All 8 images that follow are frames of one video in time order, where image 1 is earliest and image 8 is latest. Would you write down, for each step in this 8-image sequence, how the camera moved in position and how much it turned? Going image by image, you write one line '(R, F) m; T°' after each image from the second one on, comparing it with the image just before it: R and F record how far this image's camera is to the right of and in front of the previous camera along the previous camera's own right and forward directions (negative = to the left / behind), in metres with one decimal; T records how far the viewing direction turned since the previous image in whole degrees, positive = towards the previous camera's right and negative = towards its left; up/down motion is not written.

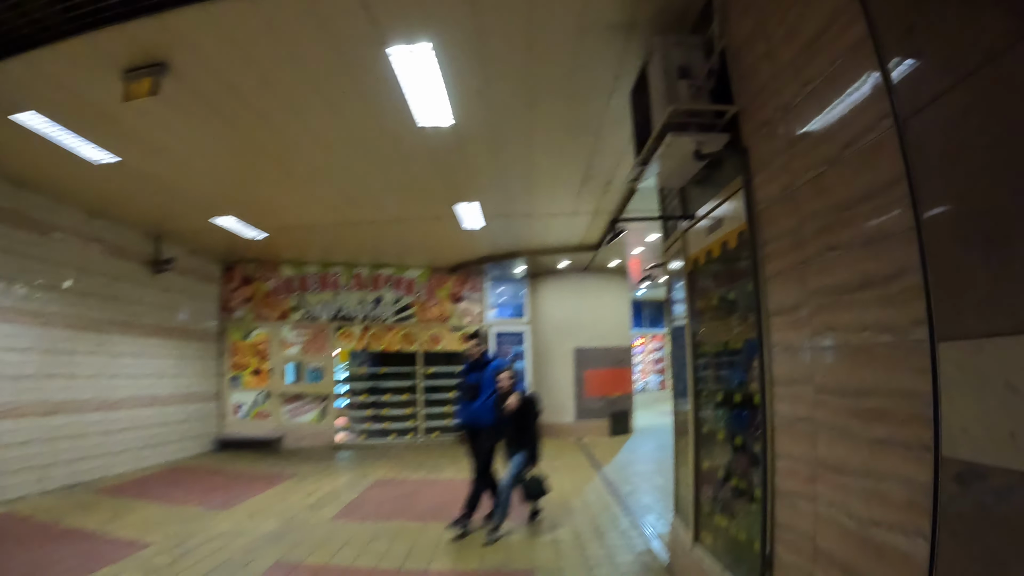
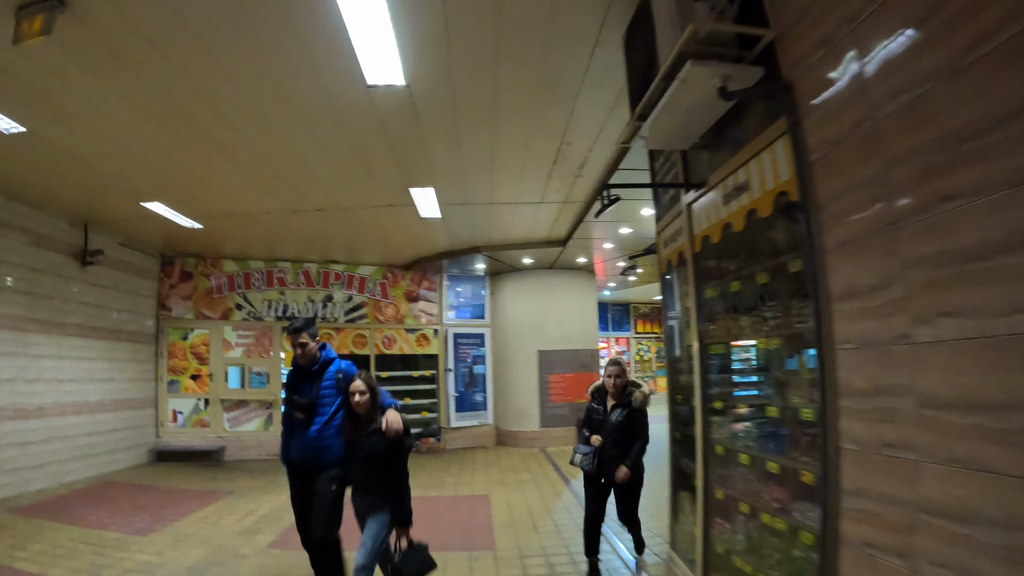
(0.0, +0.7) m; +2°
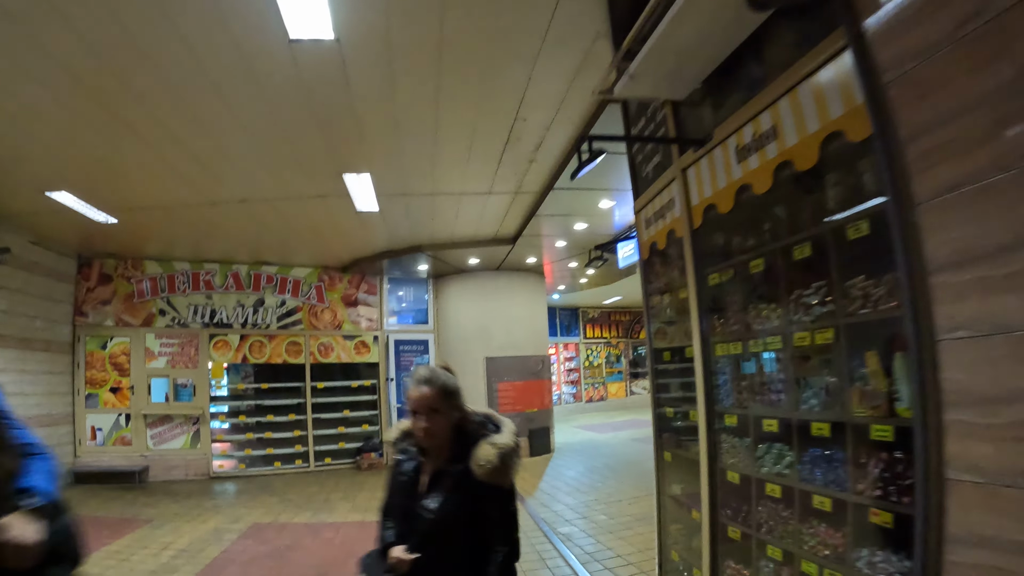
(0.0, +0.6) m; +3°
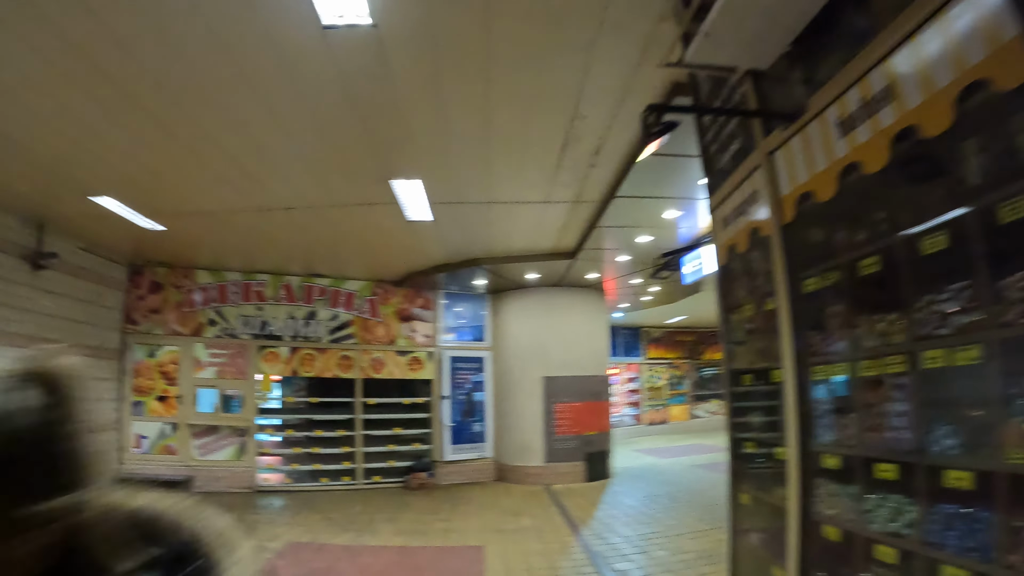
(0.0, +0.4) m; -3°
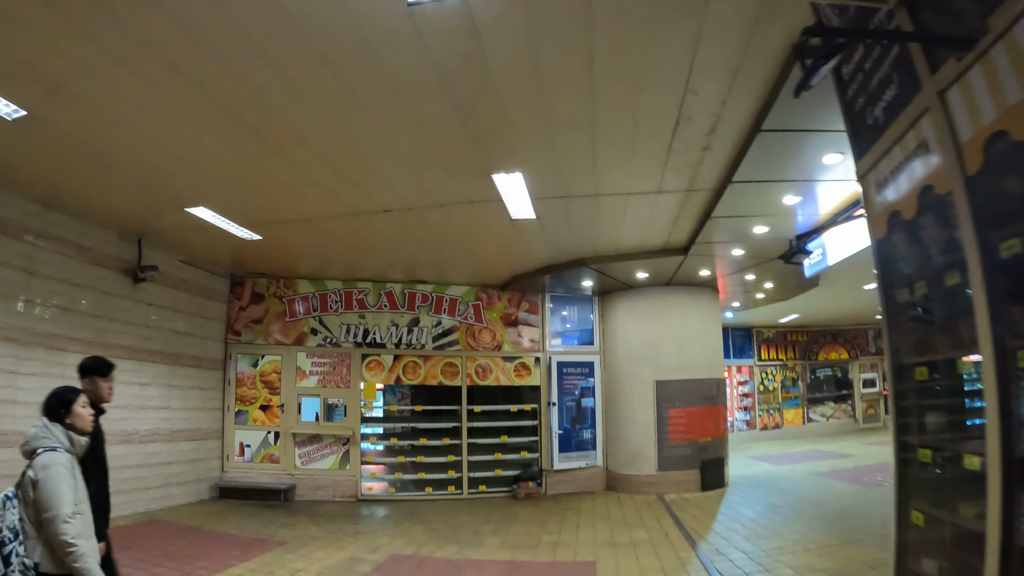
(0.0, +0.3) m; -6°
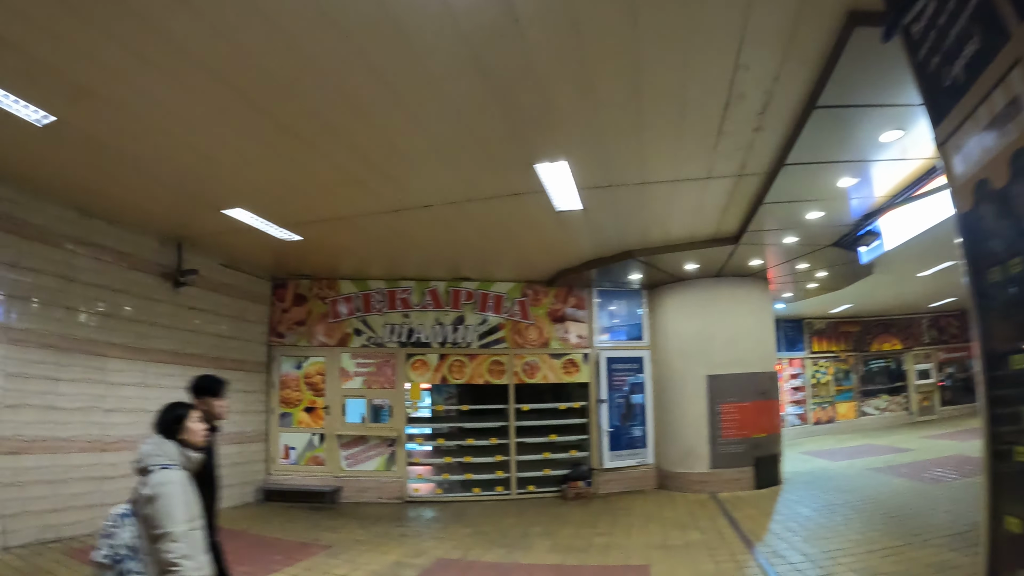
(0.0, +0.2) m; -3°
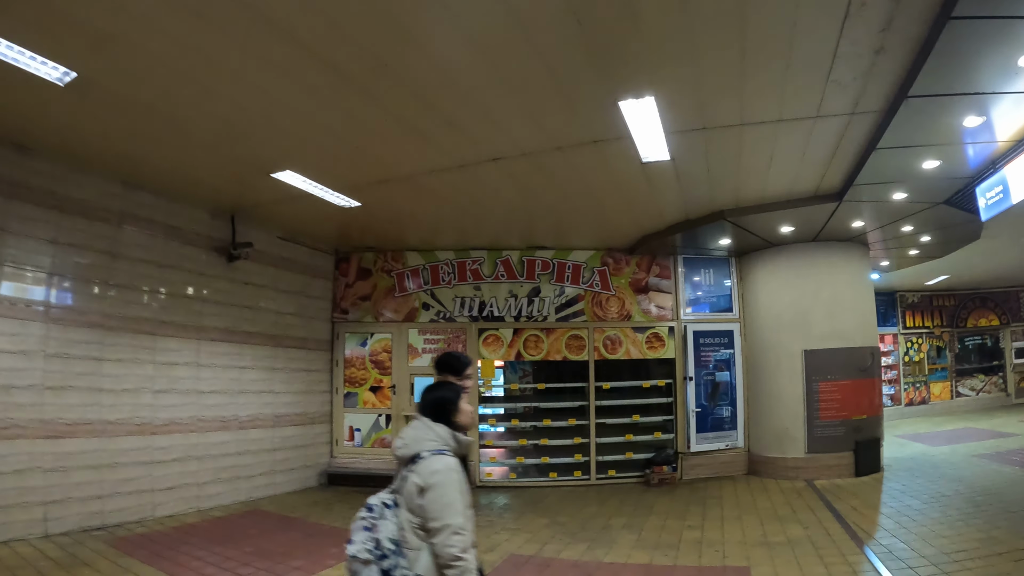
(0.0, +0.5) m; -4°
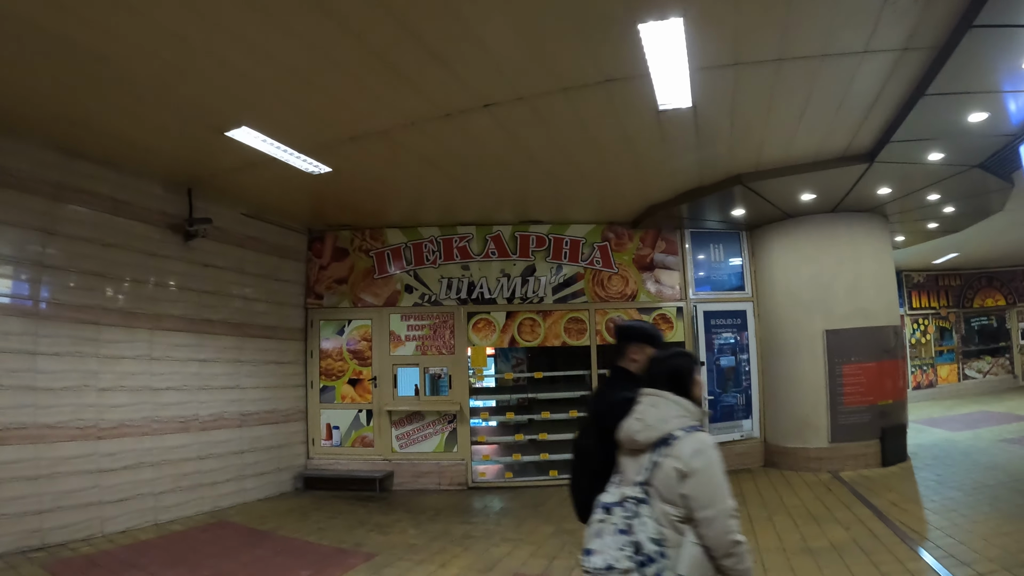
(0.0, +0.6) m; +1°
